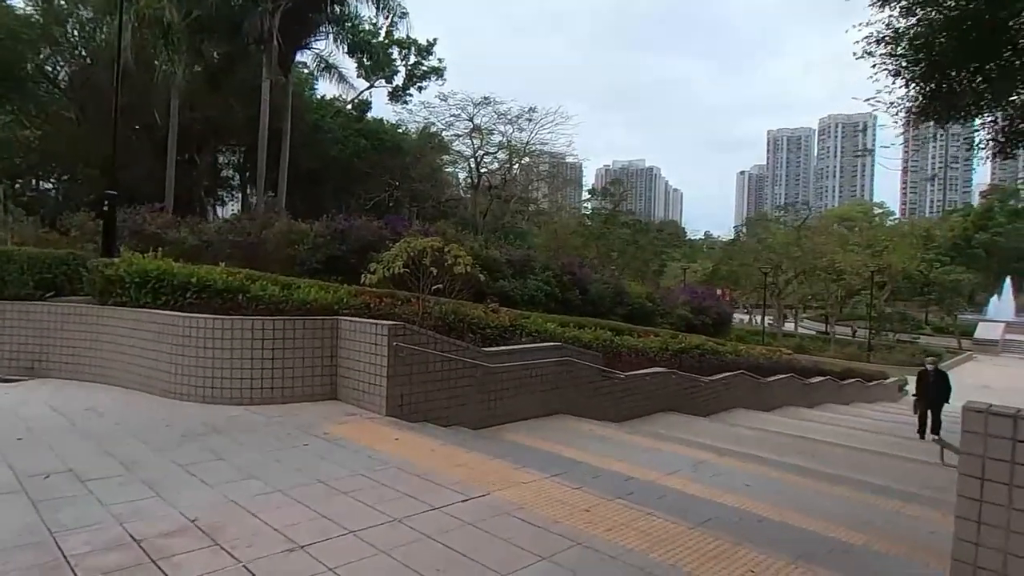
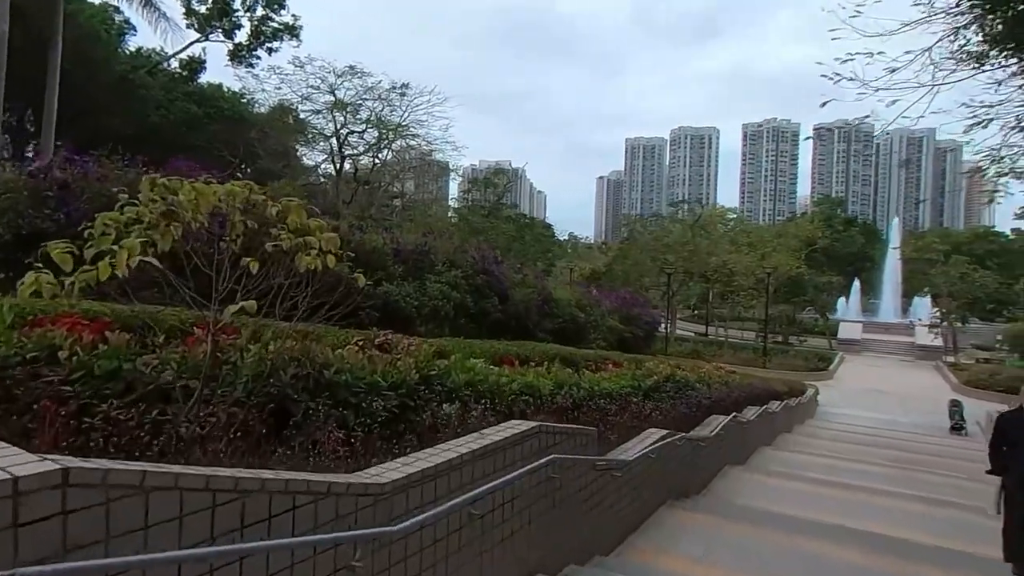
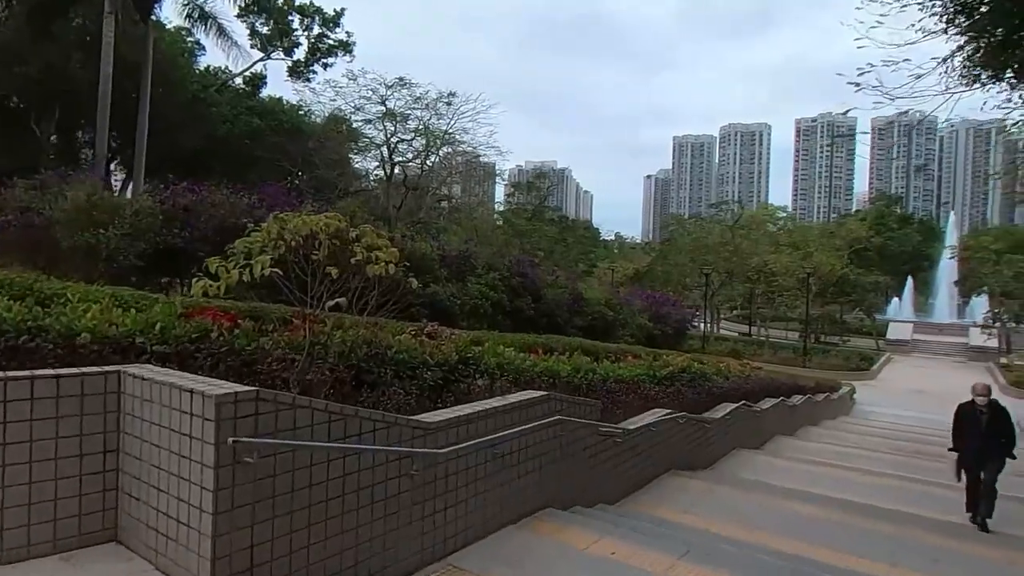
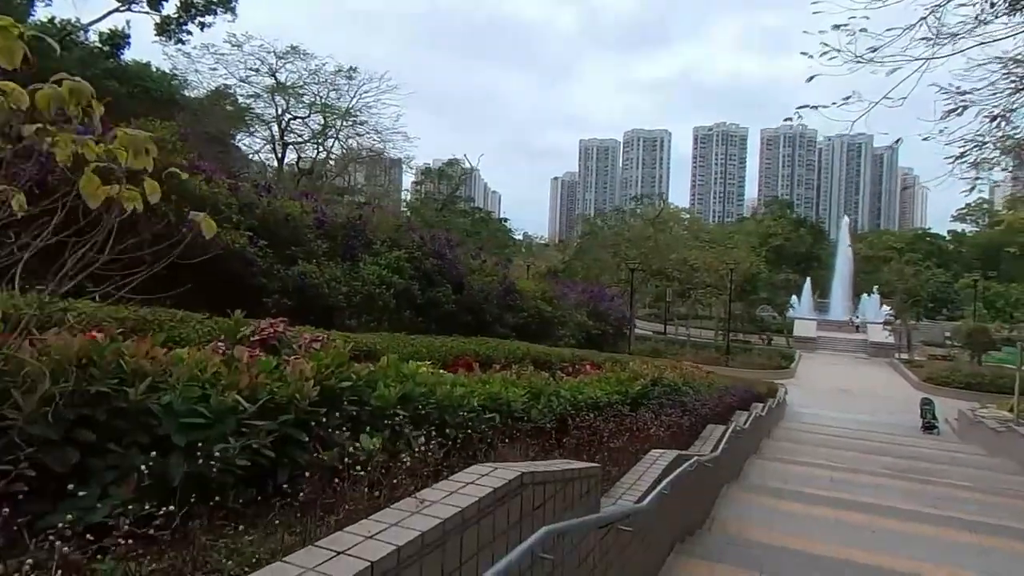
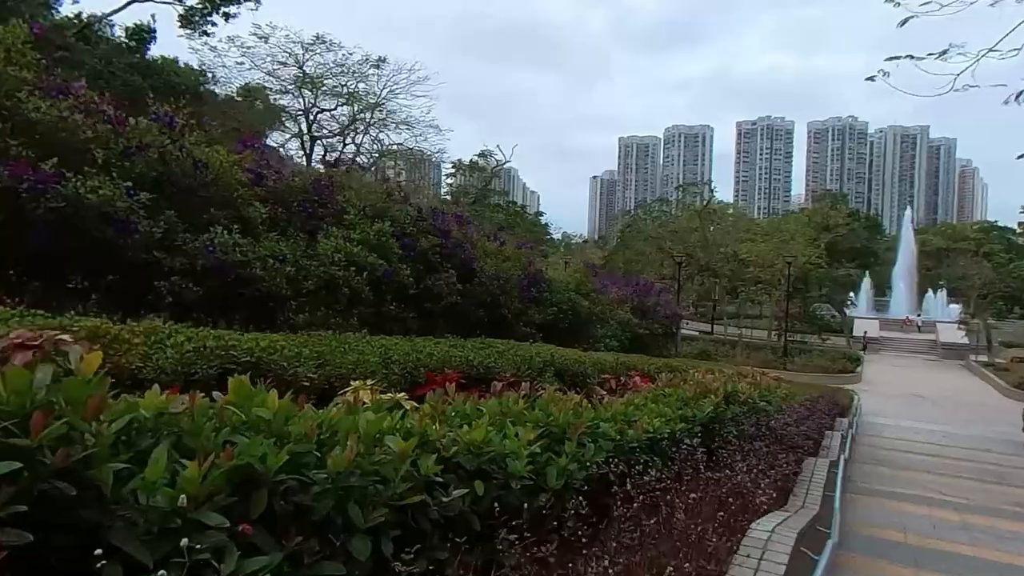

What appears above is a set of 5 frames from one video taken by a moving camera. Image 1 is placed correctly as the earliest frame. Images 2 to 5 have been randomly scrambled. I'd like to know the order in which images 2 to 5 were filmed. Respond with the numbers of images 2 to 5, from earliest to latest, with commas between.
3, 2, 4, 5
